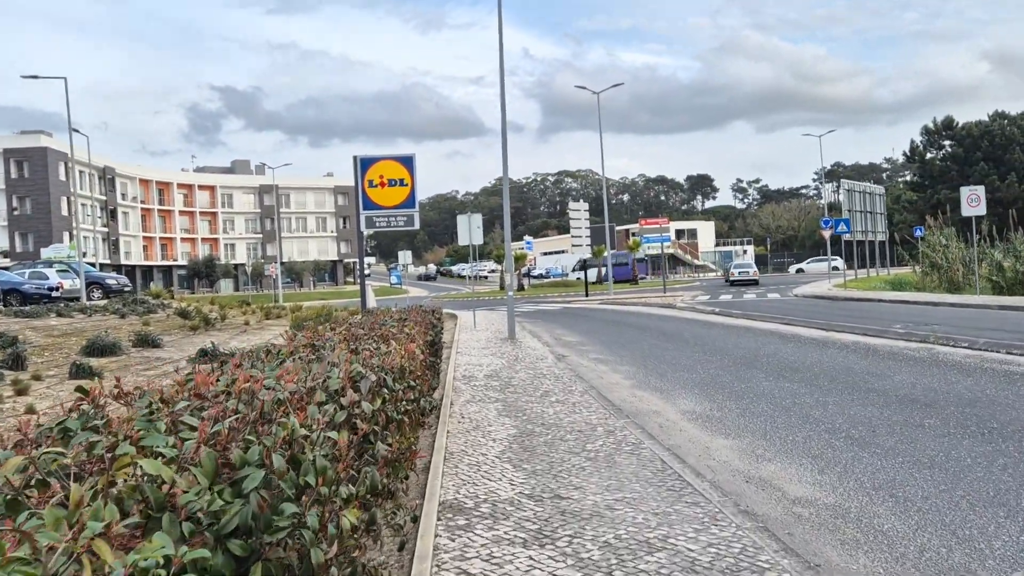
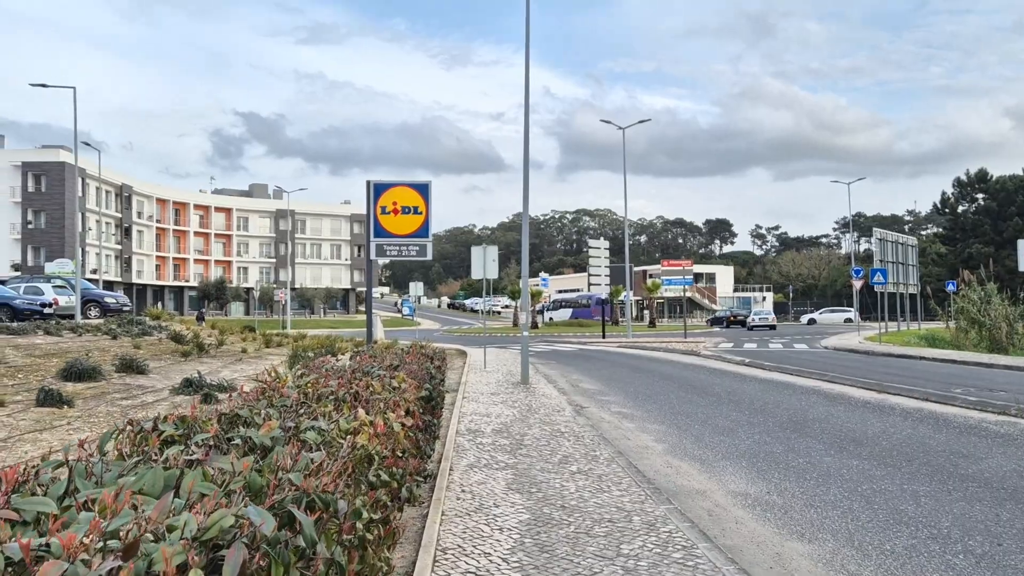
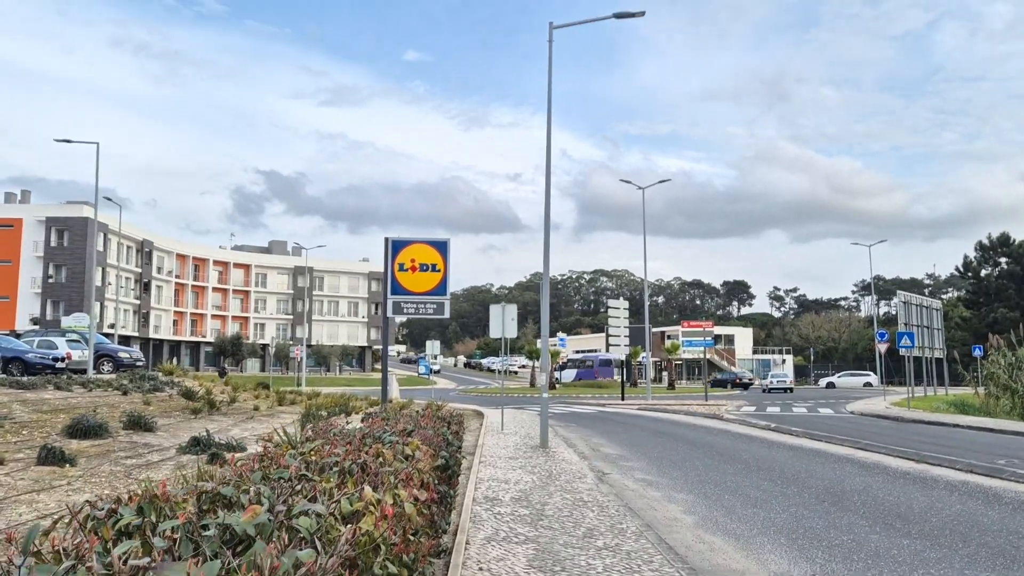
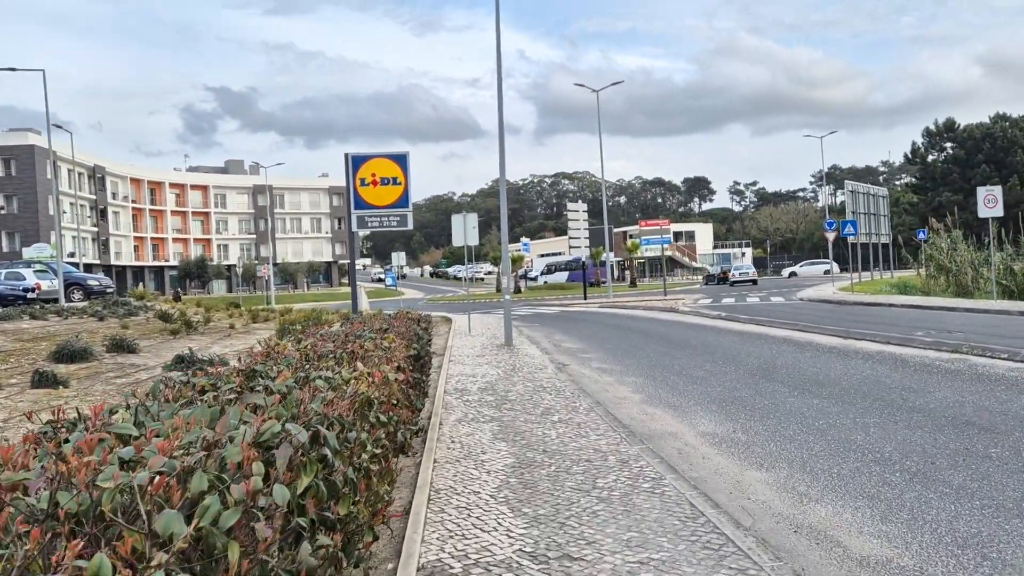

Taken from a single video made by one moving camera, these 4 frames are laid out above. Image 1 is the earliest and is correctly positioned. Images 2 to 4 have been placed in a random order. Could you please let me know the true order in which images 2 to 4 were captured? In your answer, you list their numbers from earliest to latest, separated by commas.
4, 2, 3
